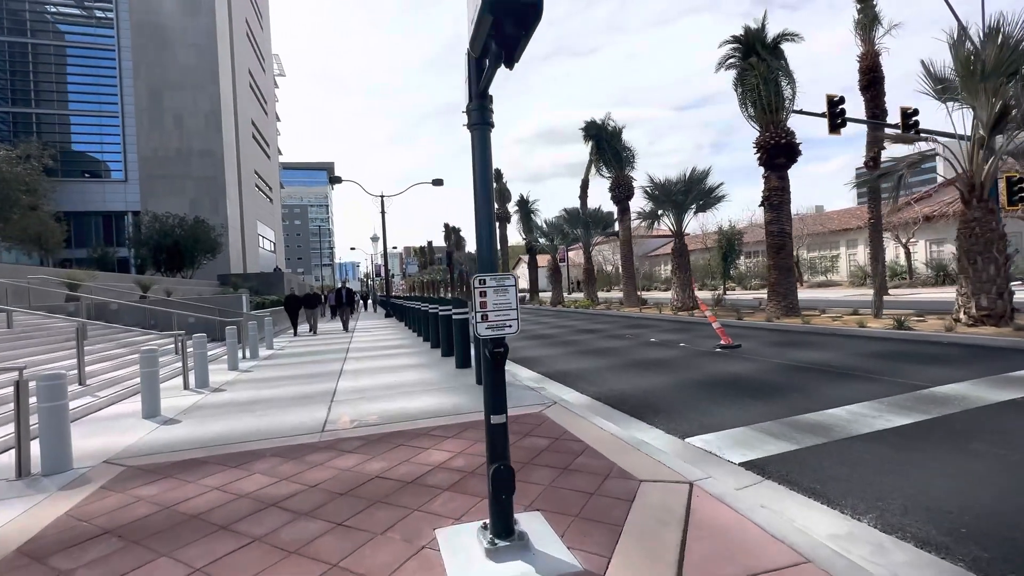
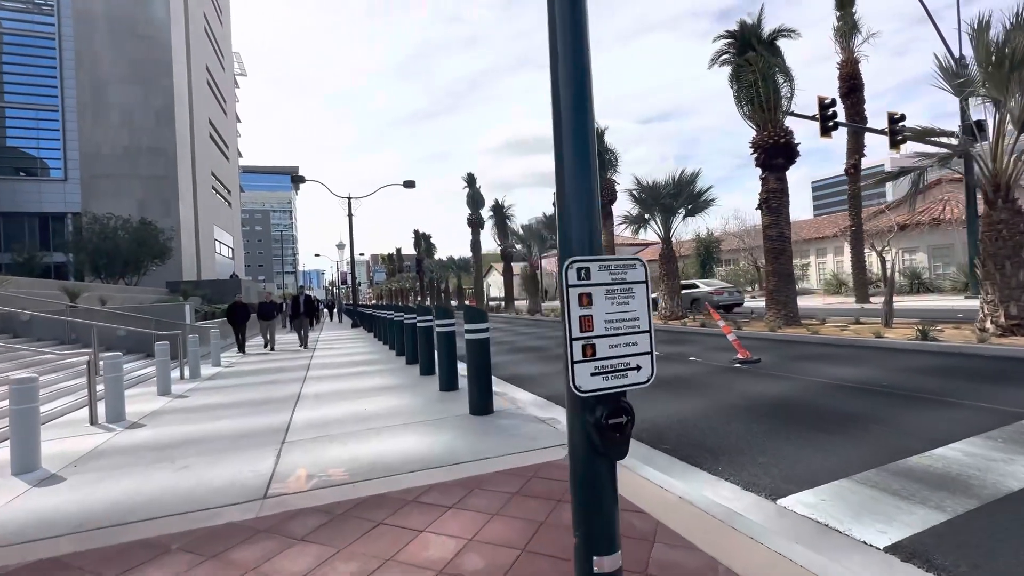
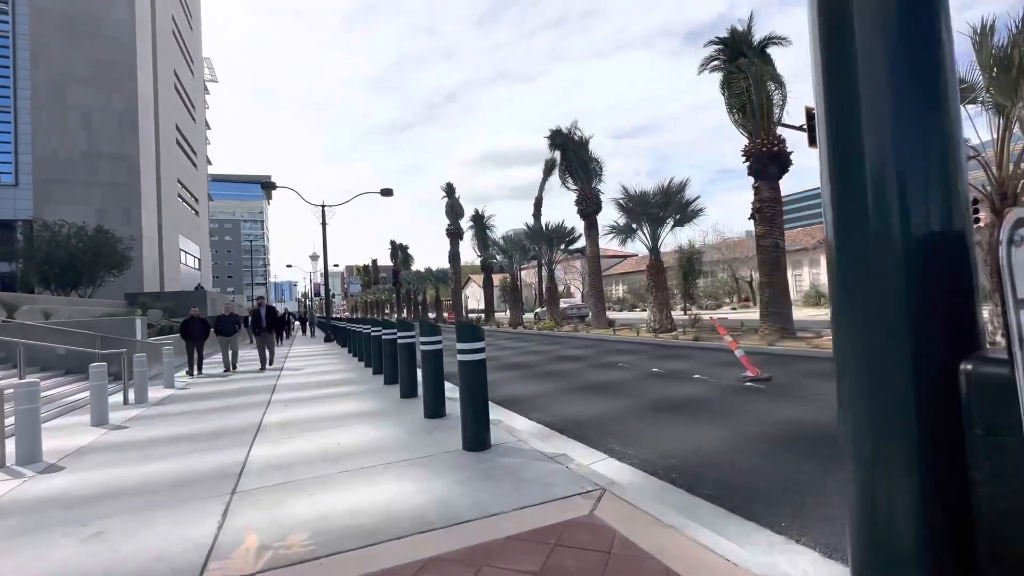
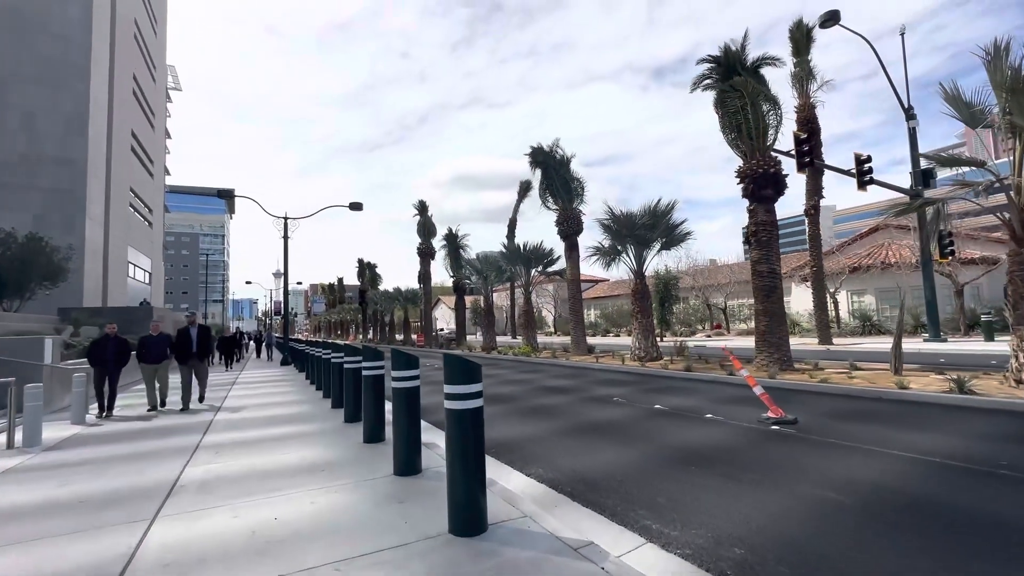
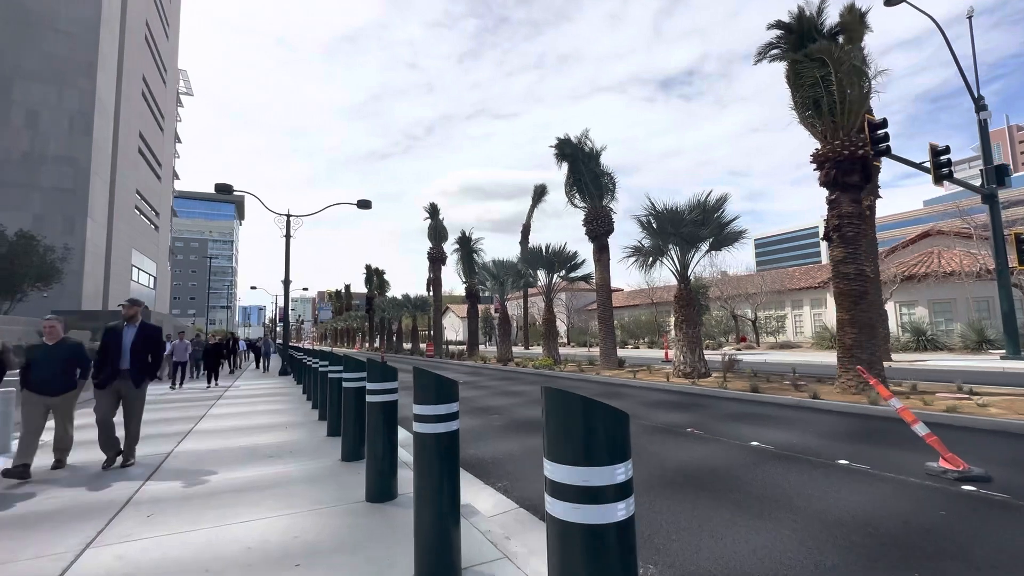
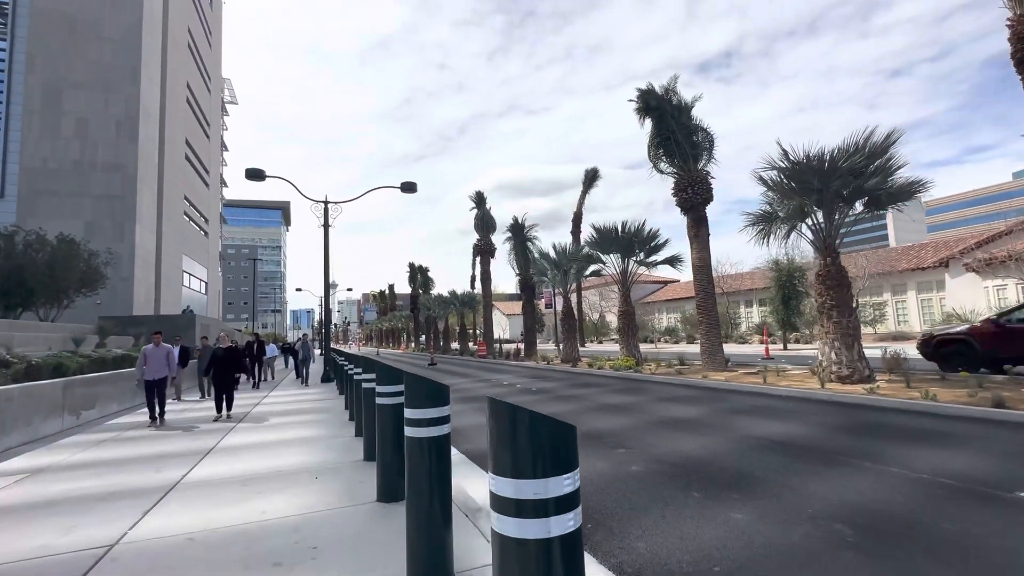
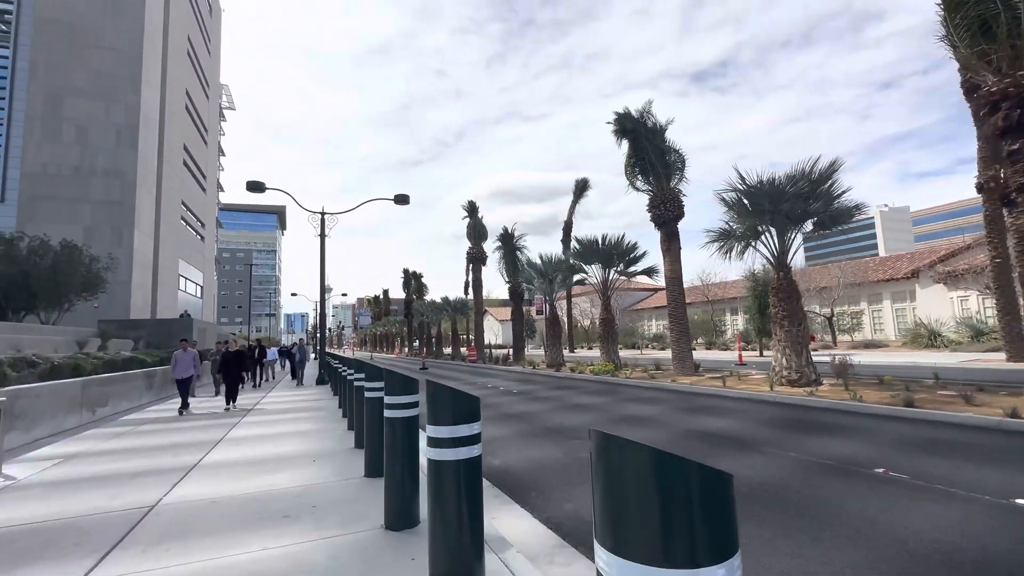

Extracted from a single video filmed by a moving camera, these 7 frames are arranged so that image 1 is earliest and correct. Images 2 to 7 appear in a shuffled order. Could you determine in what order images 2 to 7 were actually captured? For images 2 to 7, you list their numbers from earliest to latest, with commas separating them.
2, 3, 4, 5, 7, 6
